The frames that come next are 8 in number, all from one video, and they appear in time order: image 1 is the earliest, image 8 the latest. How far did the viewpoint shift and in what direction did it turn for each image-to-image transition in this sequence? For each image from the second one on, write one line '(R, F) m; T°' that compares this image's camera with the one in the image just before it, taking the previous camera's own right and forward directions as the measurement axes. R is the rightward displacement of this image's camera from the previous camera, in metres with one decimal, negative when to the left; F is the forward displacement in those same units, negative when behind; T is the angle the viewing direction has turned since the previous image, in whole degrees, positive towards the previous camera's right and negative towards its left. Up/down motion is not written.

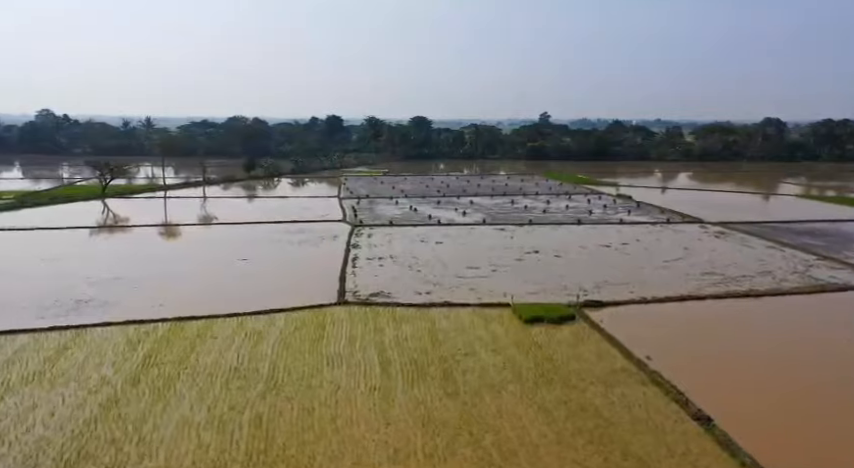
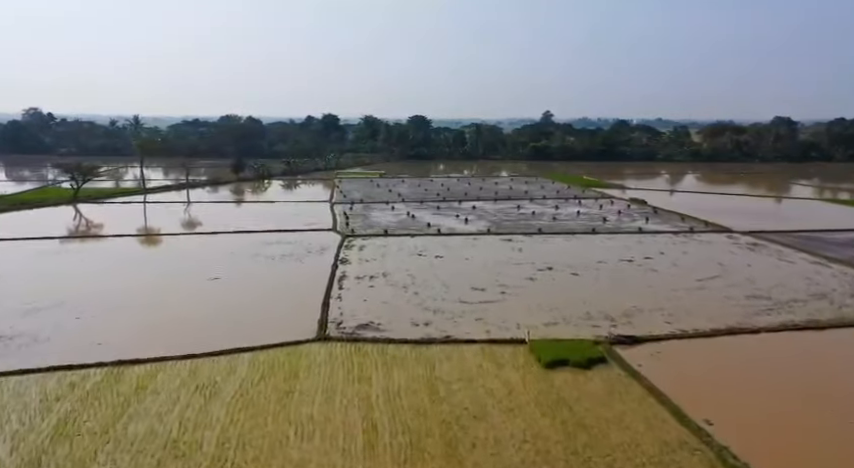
(0.0, +2.5) m; 0°
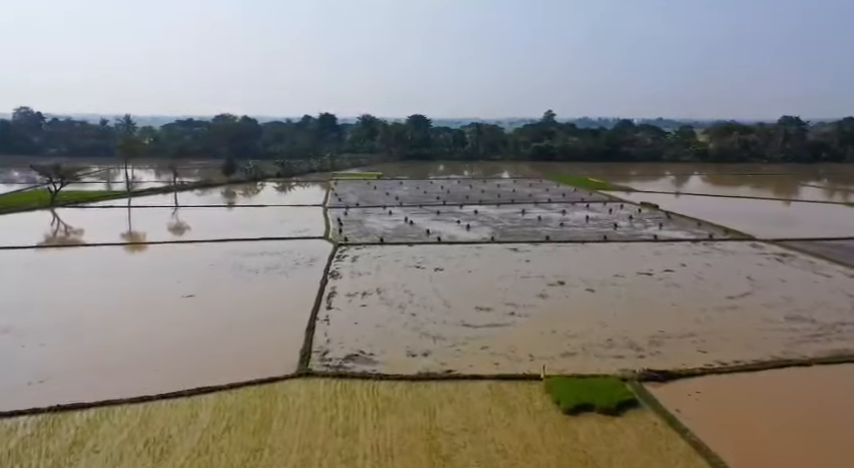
(0.0, +1.7) m; 0°
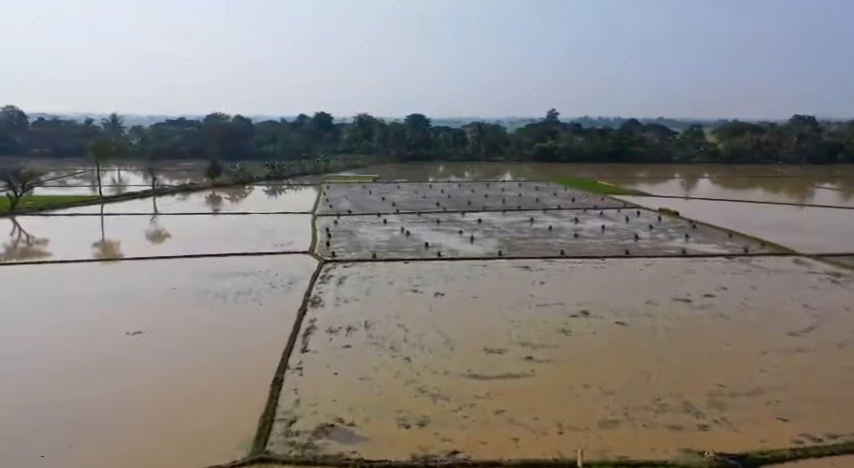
(0.0, +2.6) m; 0°
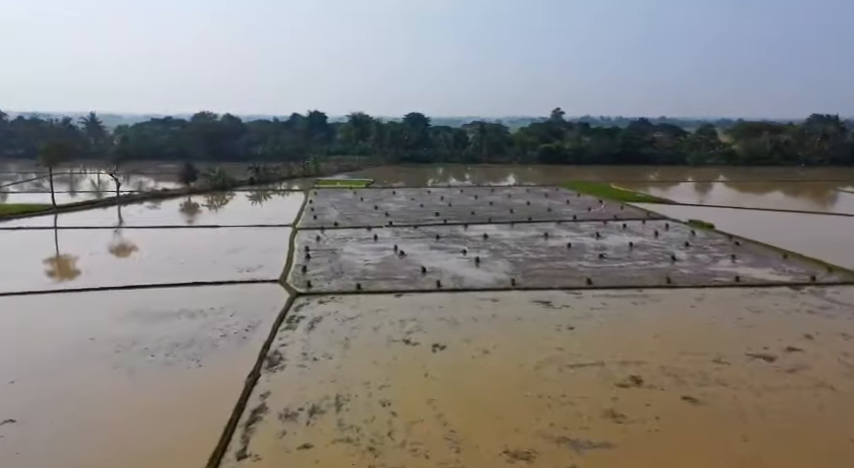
(+0.1, +3.6) m; 0°
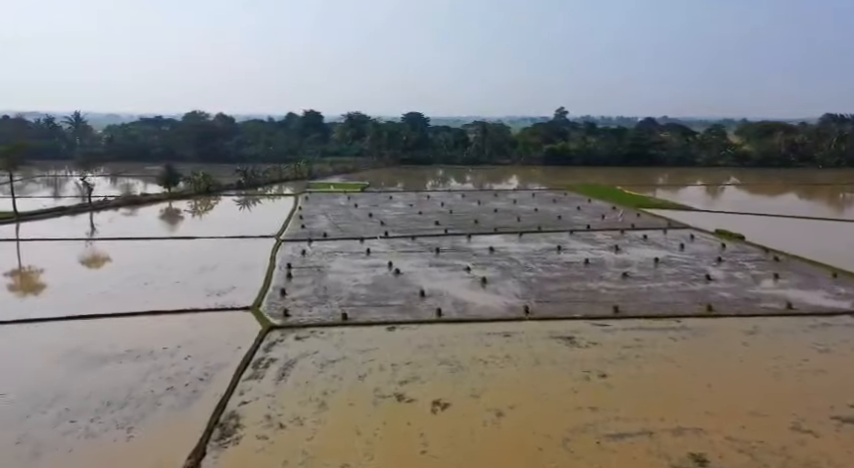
(0.0, +2.4) m; 0°
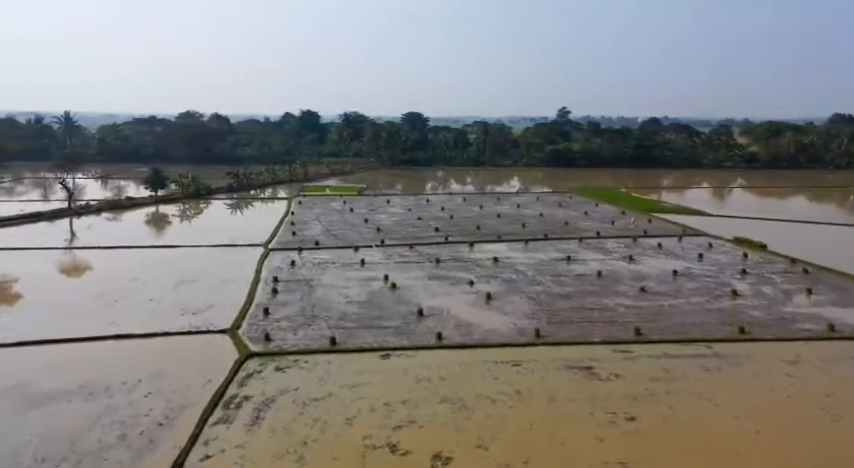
(0.0, +1.5) m; 0°
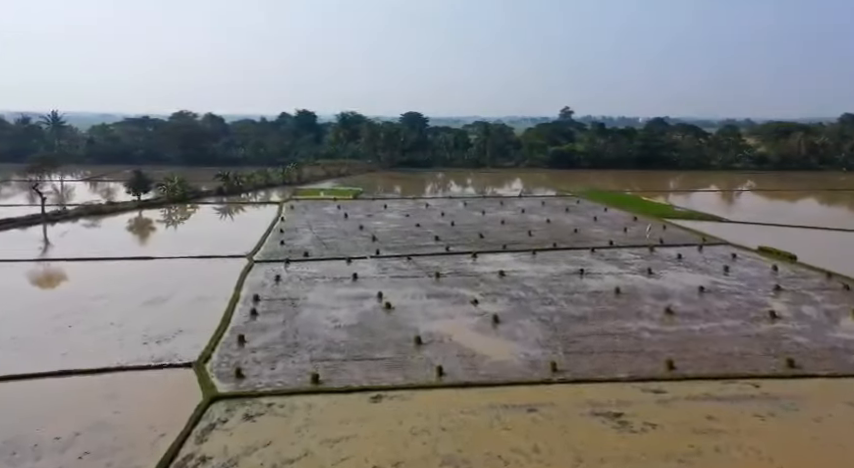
(0.0, +1.7) m; 0°
